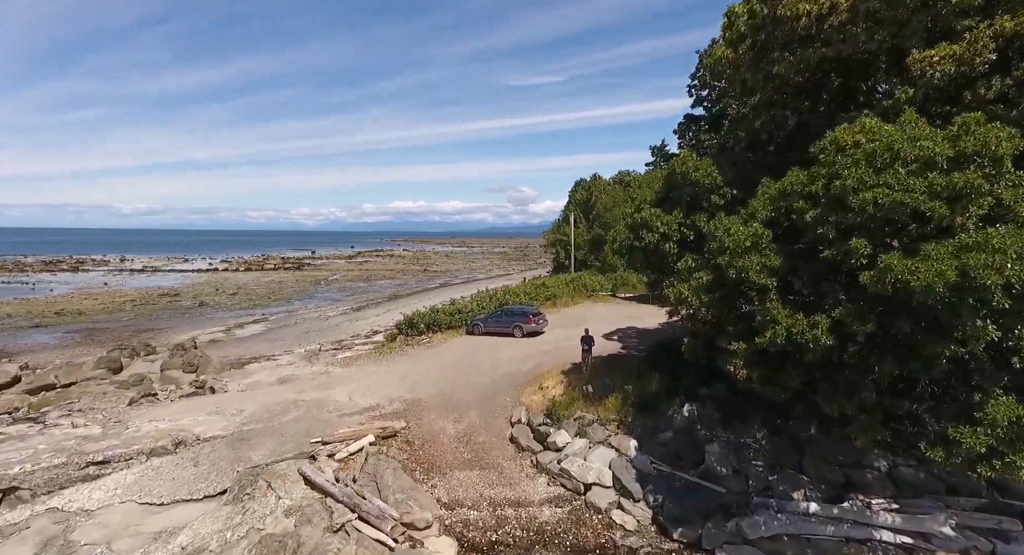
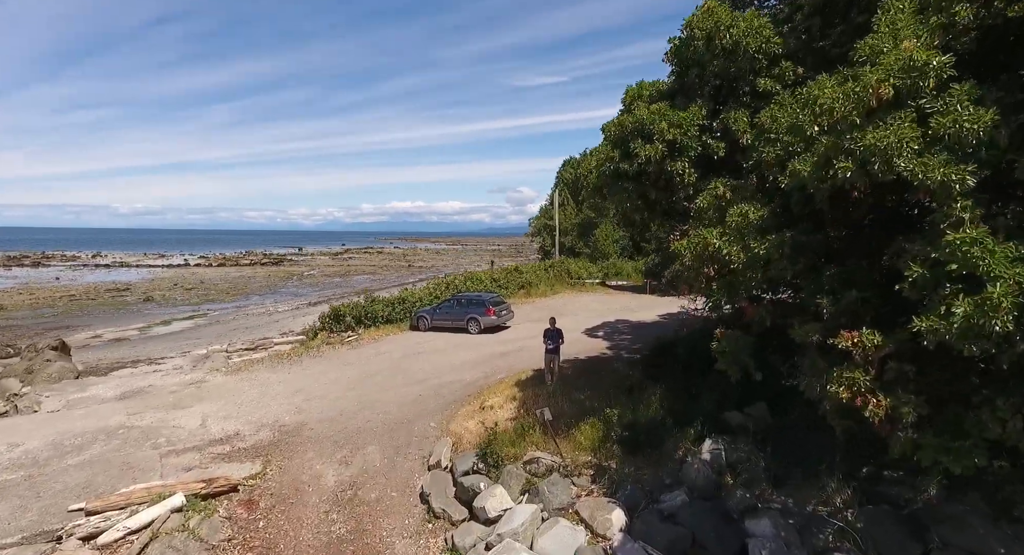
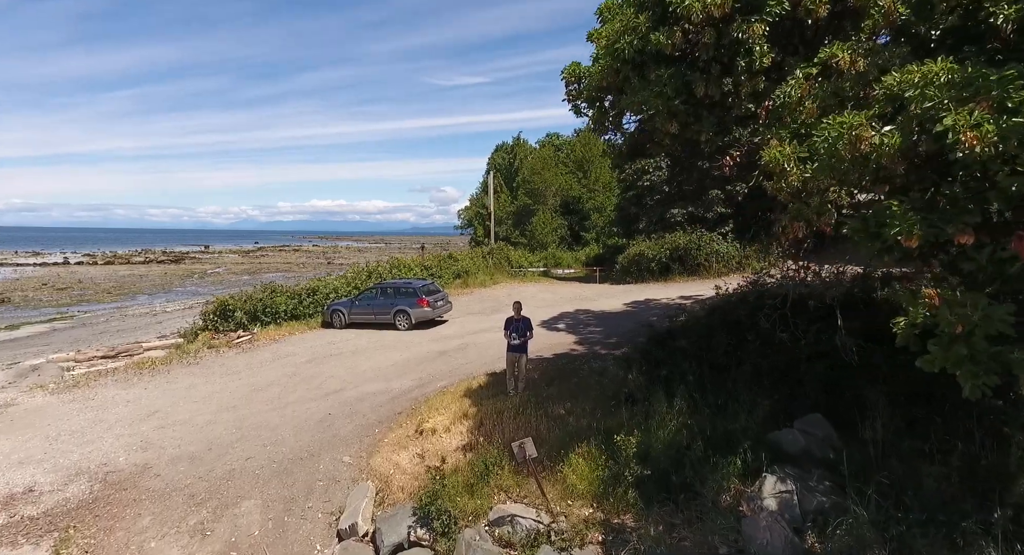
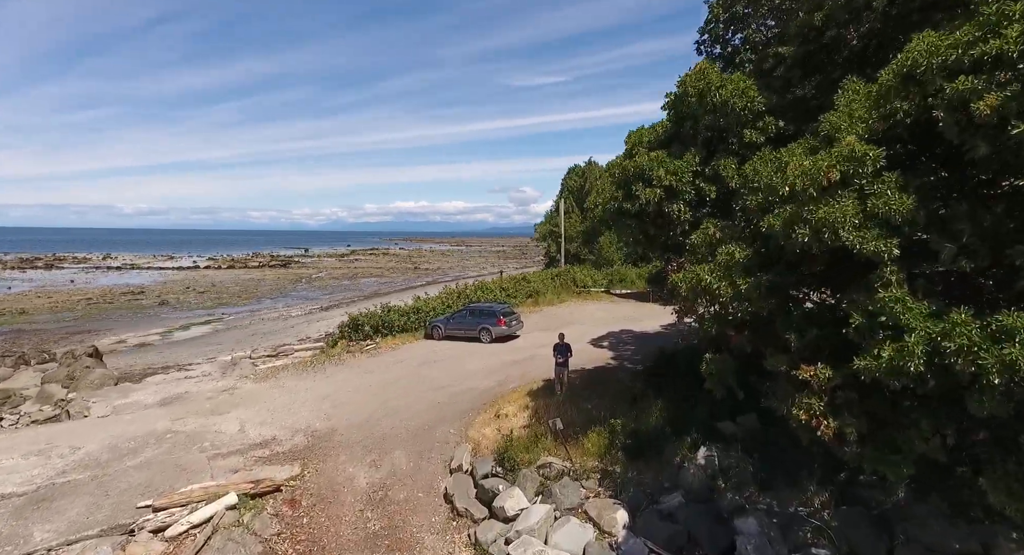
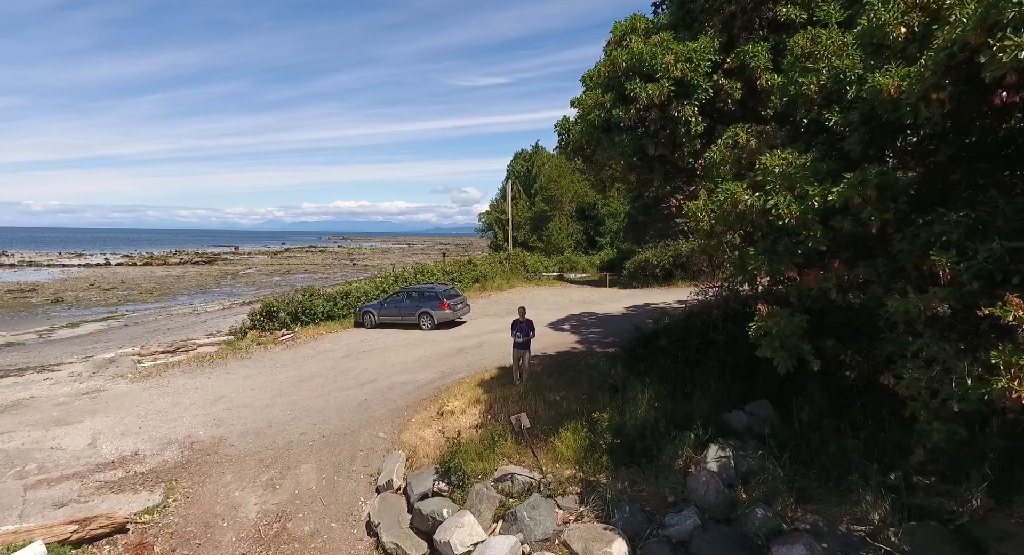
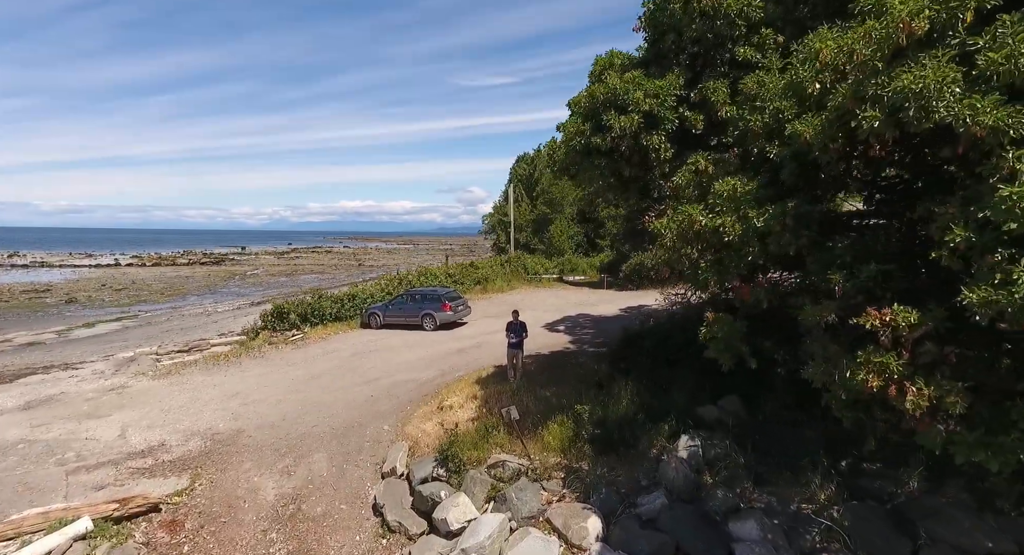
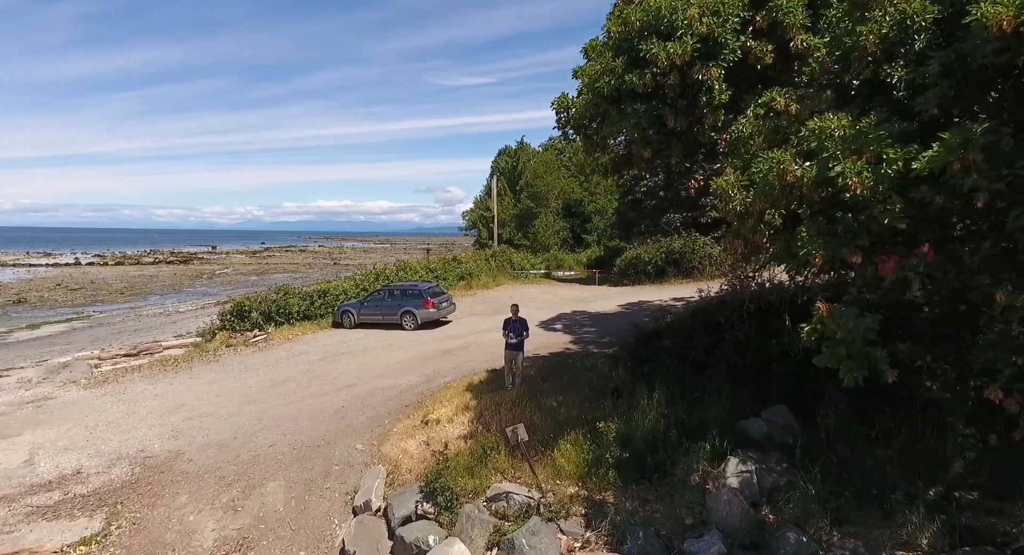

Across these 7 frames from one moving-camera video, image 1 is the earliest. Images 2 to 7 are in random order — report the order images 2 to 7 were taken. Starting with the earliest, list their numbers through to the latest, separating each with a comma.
4, 2, 6, 5, 7, 3
